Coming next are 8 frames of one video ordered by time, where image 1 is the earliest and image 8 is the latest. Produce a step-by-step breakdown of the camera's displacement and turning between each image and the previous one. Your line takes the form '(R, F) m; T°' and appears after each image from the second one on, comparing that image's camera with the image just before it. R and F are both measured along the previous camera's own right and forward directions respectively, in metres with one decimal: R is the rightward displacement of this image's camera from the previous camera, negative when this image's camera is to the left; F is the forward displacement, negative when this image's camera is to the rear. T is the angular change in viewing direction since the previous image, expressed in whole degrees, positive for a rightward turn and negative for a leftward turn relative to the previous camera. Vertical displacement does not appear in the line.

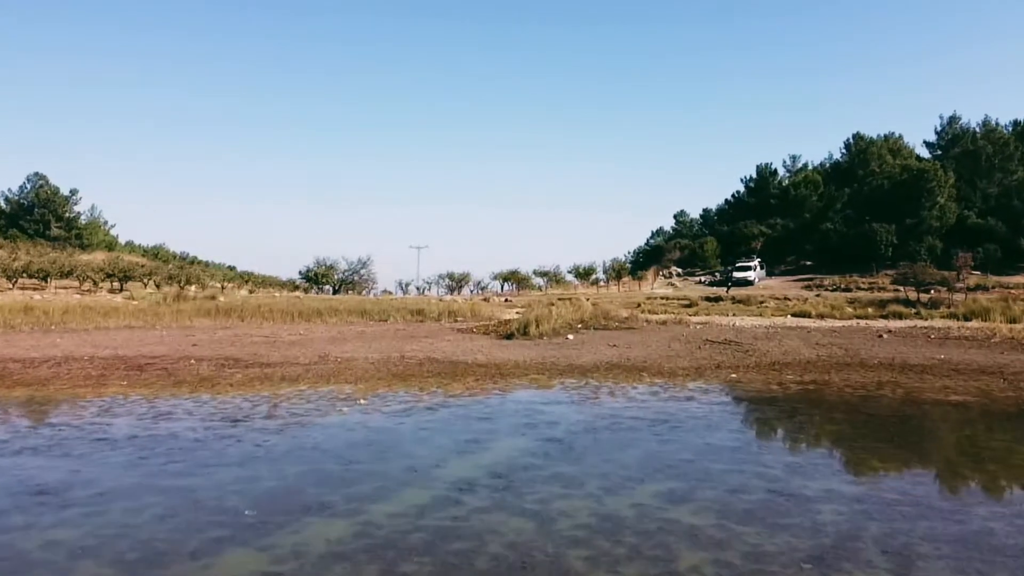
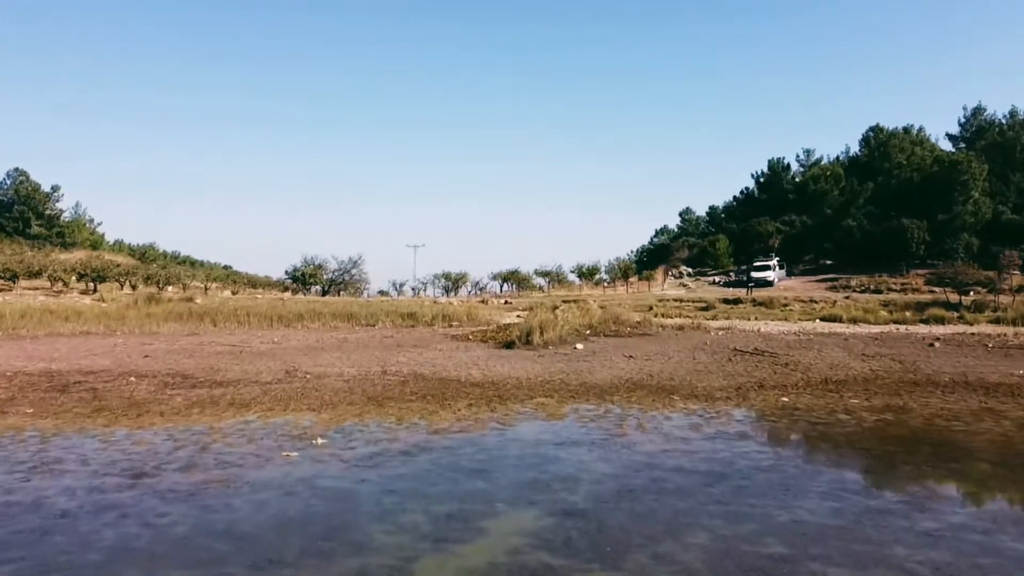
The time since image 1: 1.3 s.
(0.0, +2.9) m; 0°
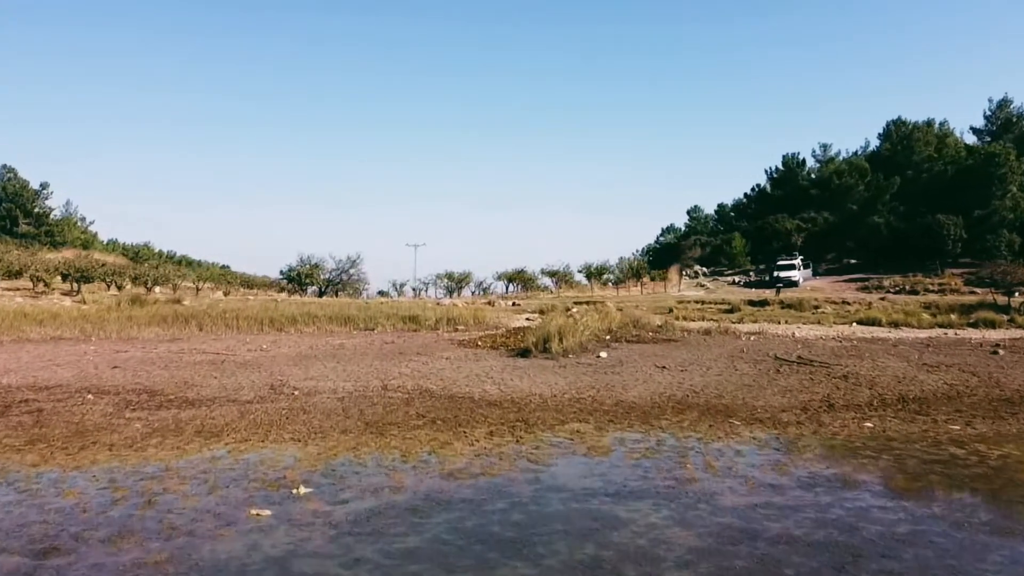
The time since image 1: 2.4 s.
(-0.3, +2.2) m; 0°
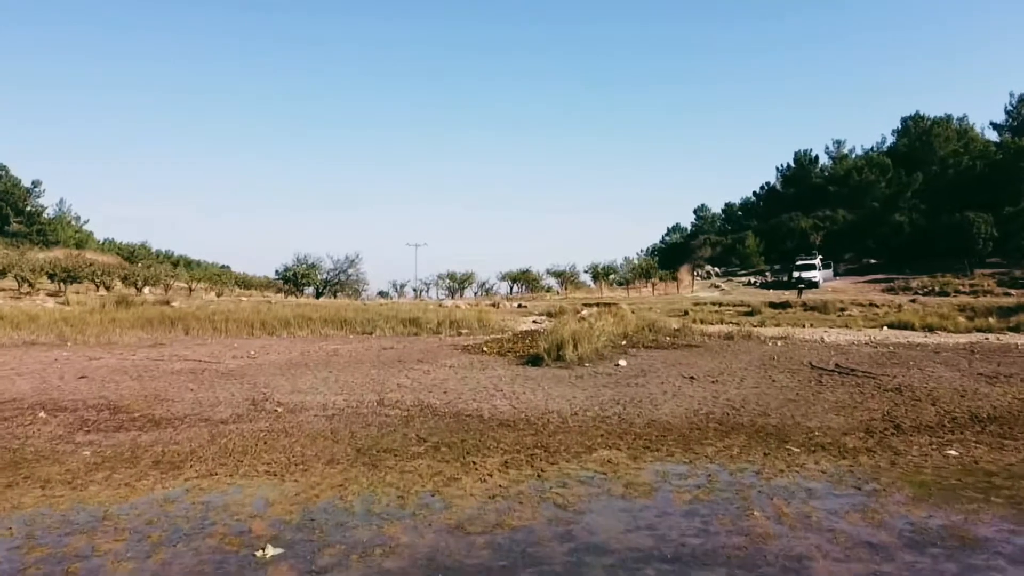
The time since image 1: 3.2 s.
(-0.1, +1.7) m; 0°
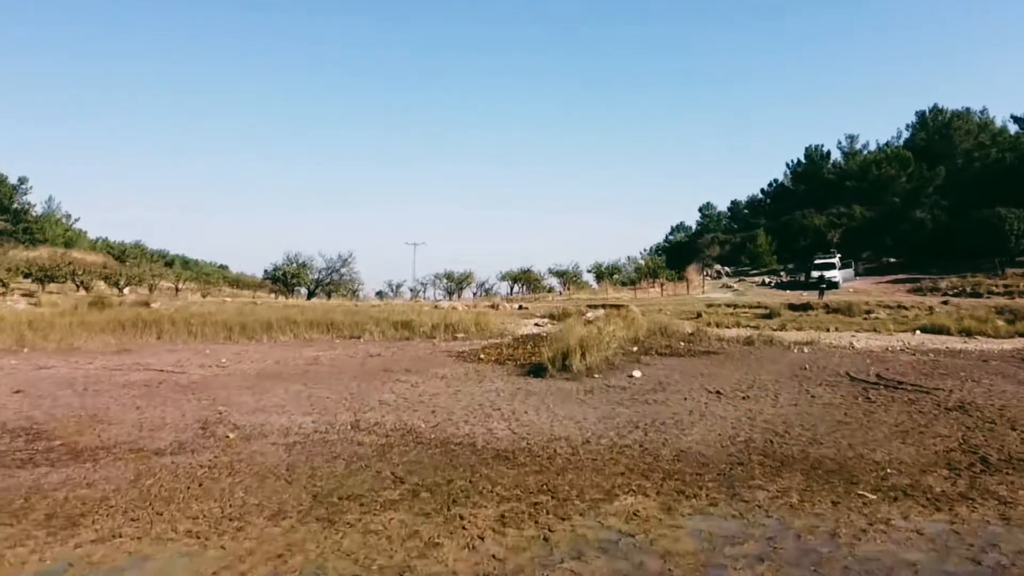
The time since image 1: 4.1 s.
(0.0, +2.0) m; 0°
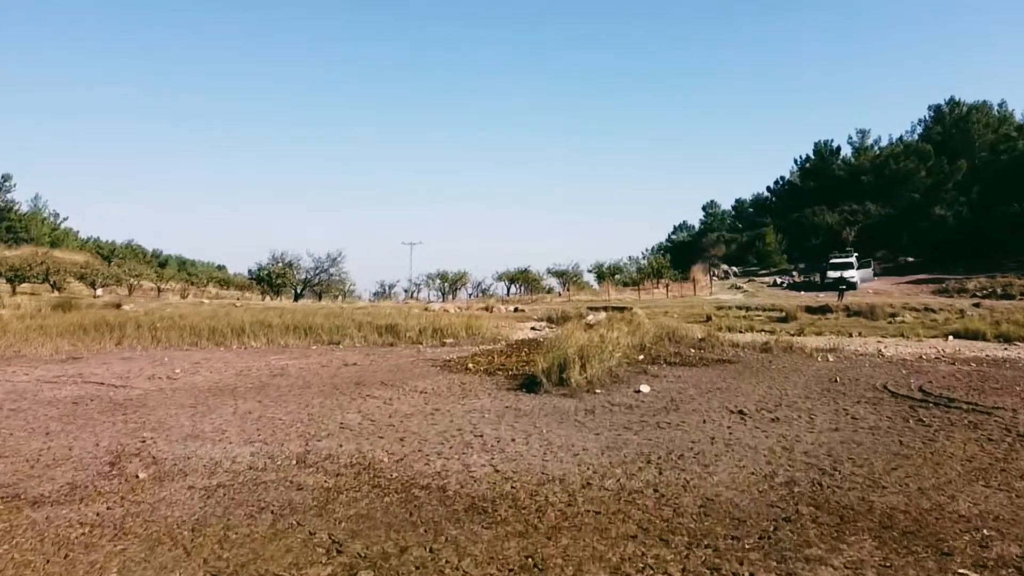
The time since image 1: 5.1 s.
(+0.1, +2.0) m; 0°
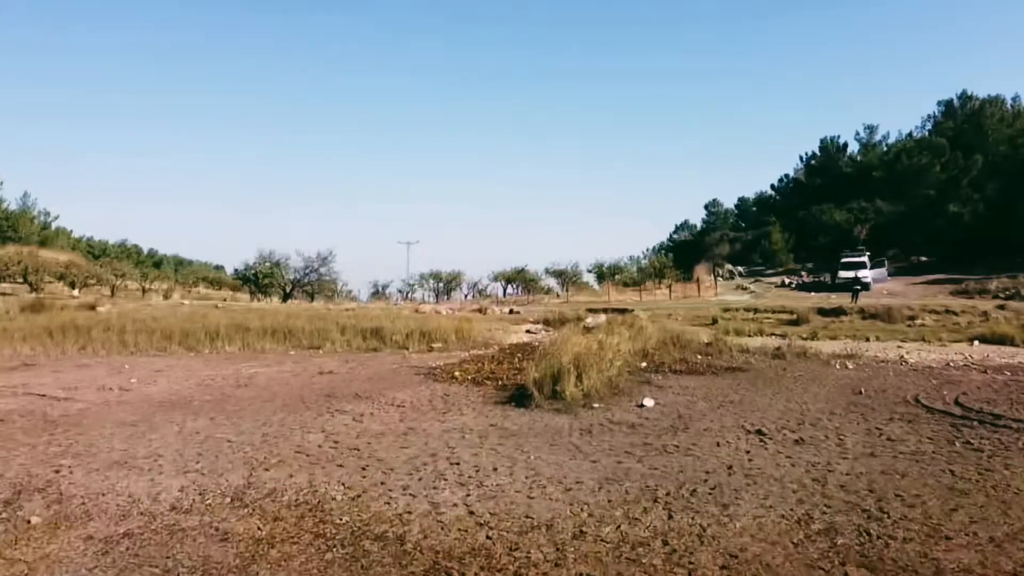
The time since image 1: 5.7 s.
(+0.1, +1.4) m; 0°
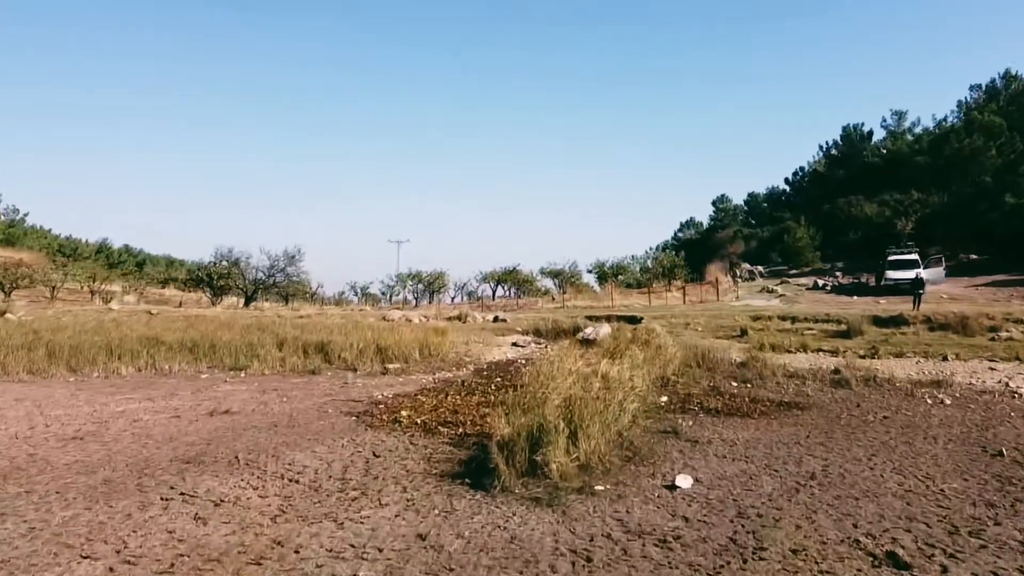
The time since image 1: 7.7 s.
(+0.3, +4.4) m; 0°
